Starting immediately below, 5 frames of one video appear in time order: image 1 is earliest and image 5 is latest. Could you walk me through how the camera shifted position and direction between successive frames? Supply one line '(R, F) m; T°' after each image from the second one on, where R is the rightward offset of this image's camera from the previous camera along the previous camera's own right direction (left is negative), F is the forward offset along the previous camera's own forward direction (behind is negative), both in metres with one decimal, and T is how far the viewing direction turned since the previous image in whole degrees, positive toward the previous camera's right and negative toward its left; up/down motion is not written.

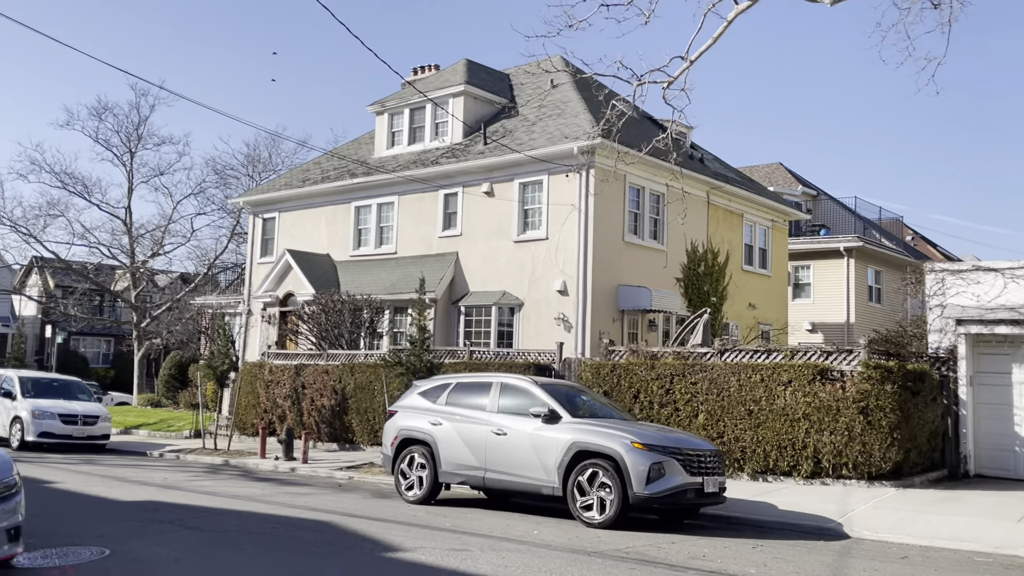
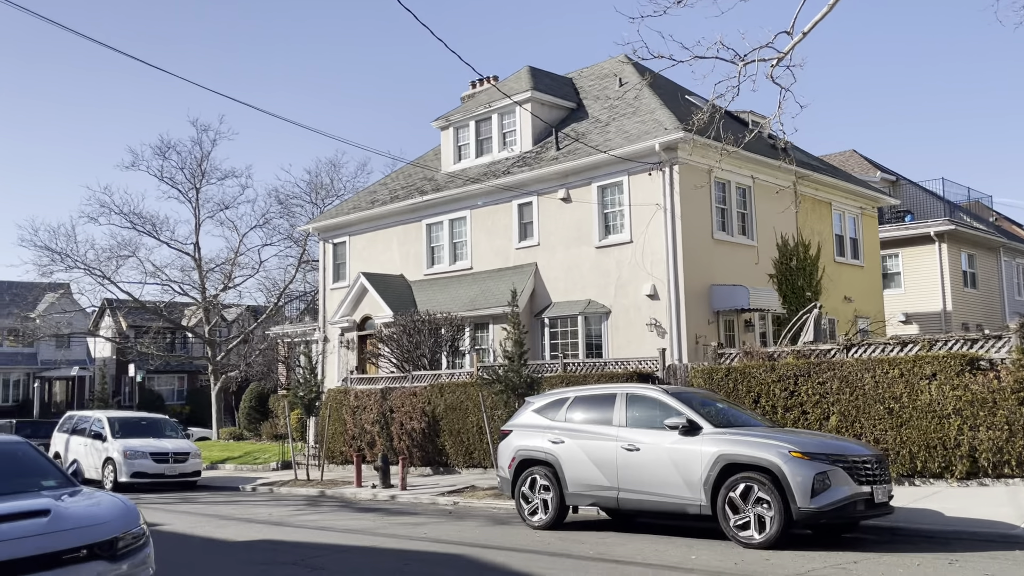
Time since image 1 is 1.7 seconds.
(-0.8, +0.7) m; -4°
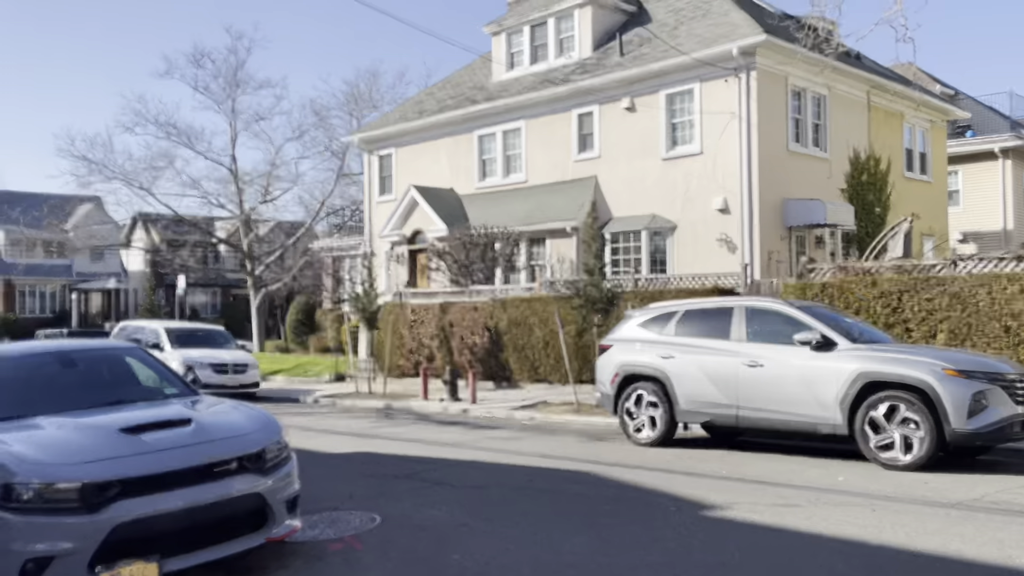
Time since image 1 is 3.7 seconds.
(-1.1, +0.6) m; -1°
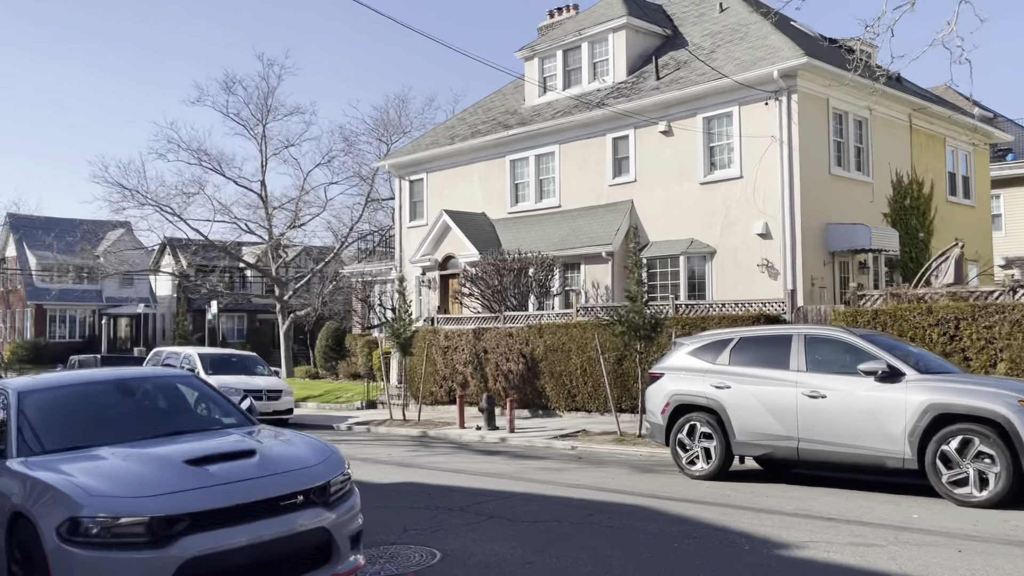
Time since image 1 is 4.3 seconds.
(-0.3, +0.2) m; -1°
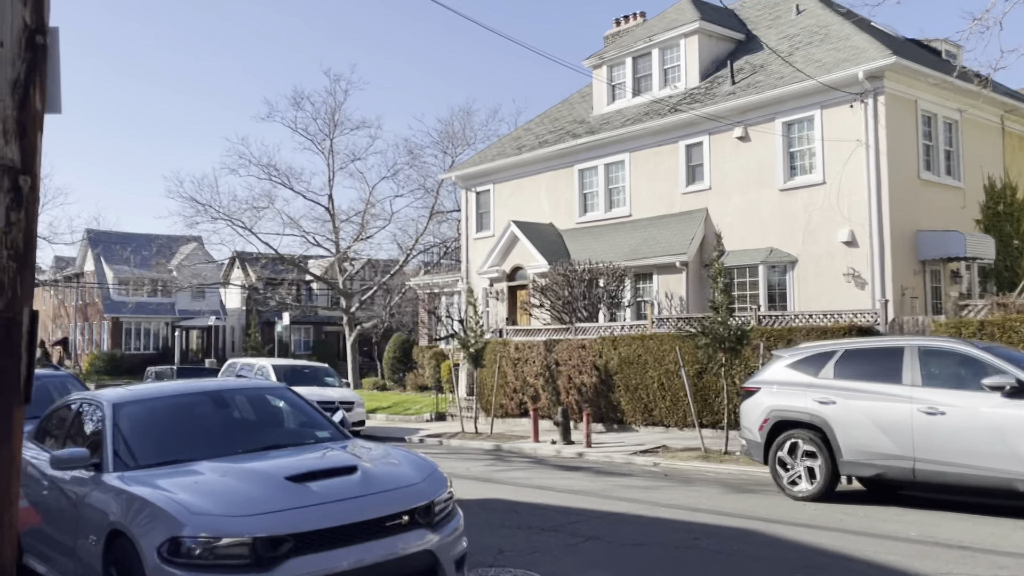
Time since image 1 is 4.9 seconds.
(-0.4, +0.3) m; -4°
